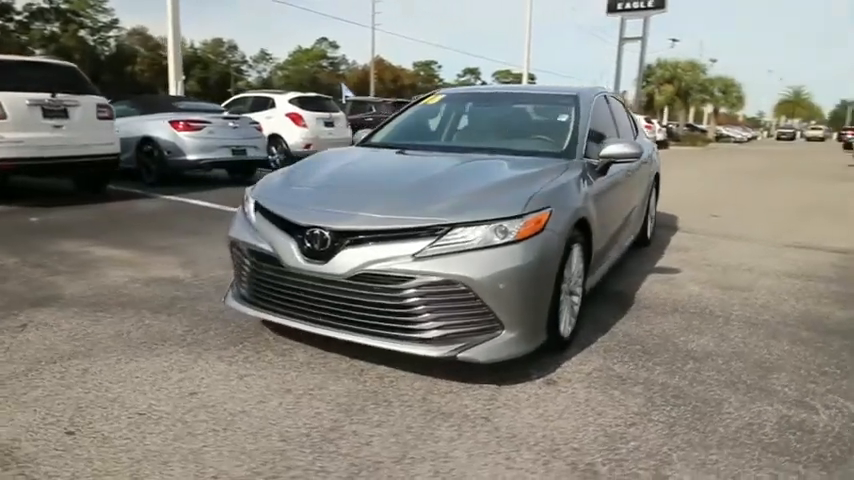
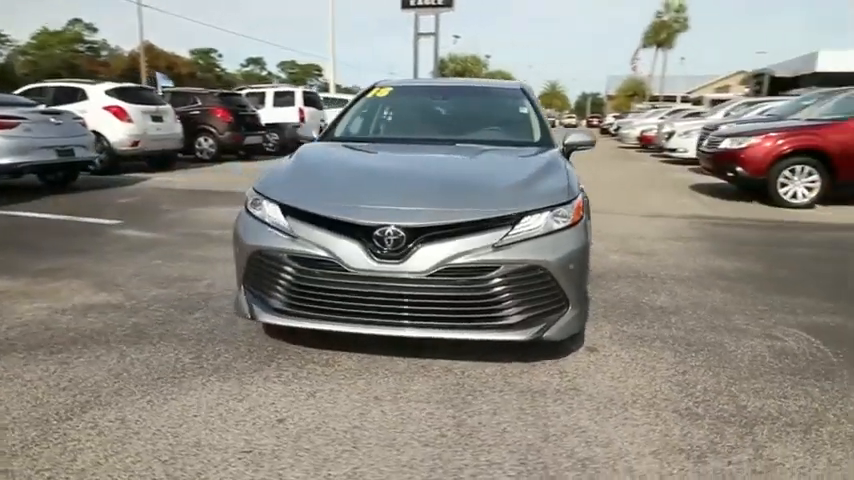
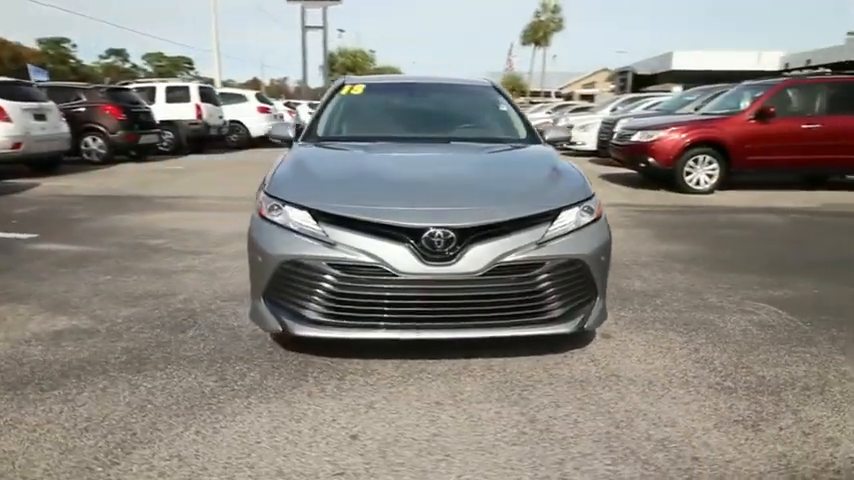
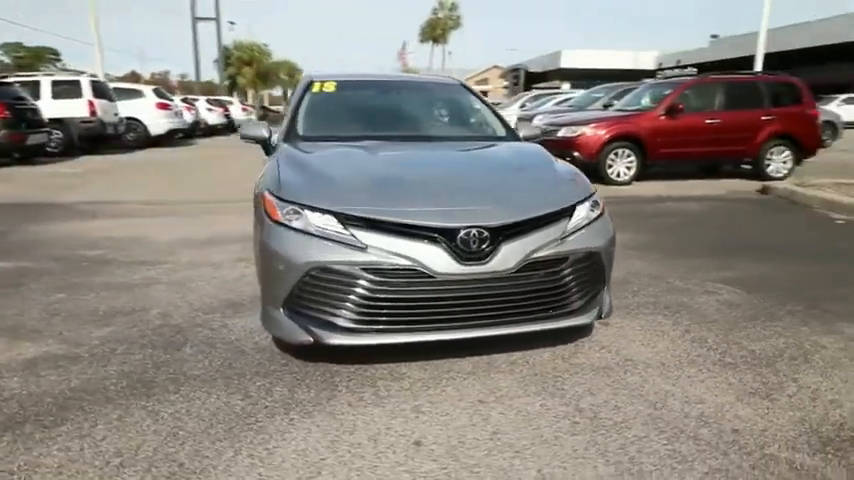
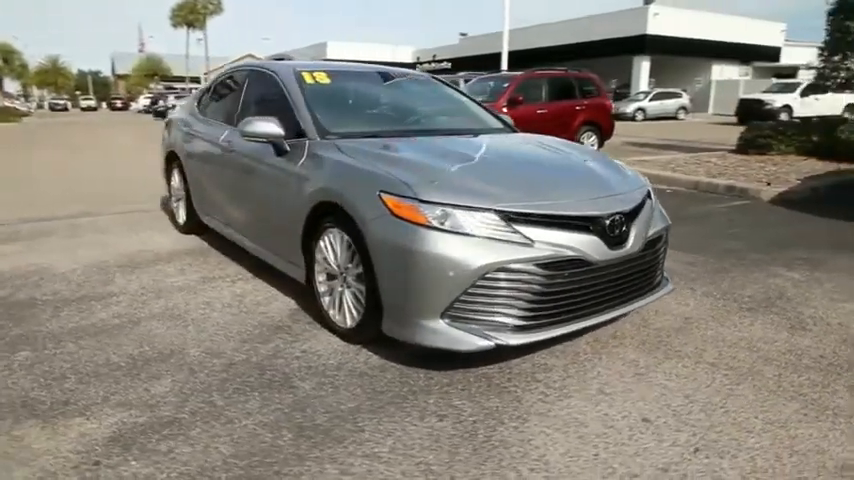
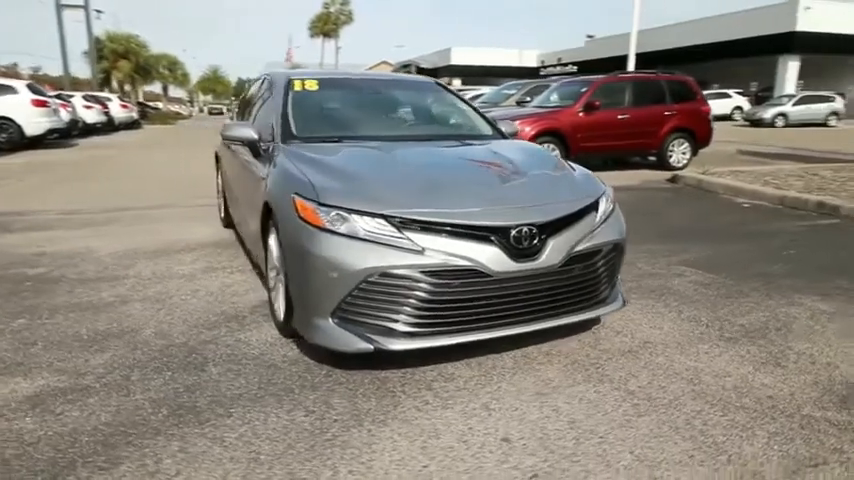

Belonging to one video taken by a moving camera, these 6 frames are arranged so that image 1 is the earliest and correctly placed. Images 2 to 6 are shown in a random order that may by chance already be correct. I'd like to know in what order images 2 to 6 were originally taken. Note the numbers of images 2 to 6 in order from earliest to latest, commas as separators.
2, 3, 4, 6, 5
